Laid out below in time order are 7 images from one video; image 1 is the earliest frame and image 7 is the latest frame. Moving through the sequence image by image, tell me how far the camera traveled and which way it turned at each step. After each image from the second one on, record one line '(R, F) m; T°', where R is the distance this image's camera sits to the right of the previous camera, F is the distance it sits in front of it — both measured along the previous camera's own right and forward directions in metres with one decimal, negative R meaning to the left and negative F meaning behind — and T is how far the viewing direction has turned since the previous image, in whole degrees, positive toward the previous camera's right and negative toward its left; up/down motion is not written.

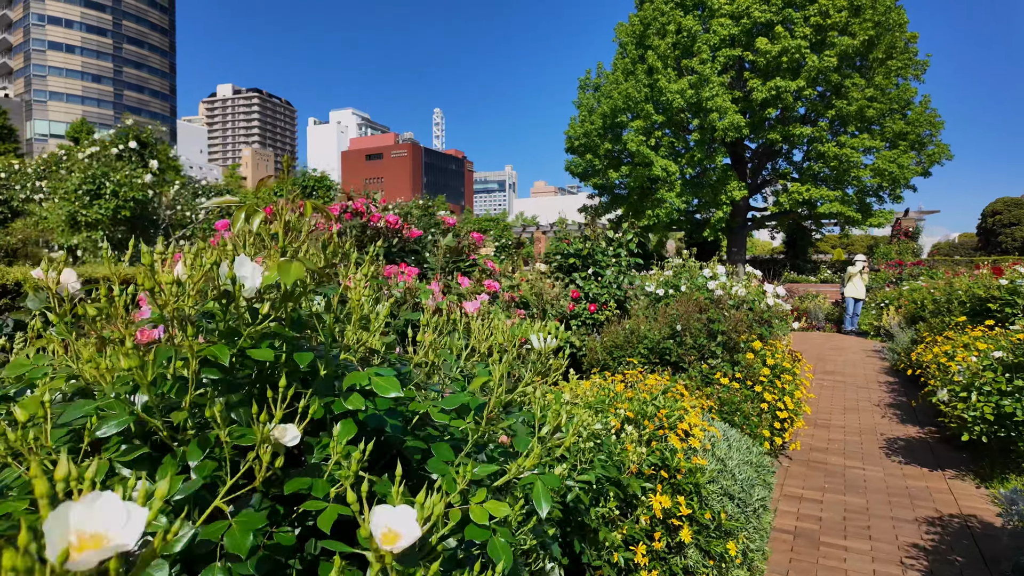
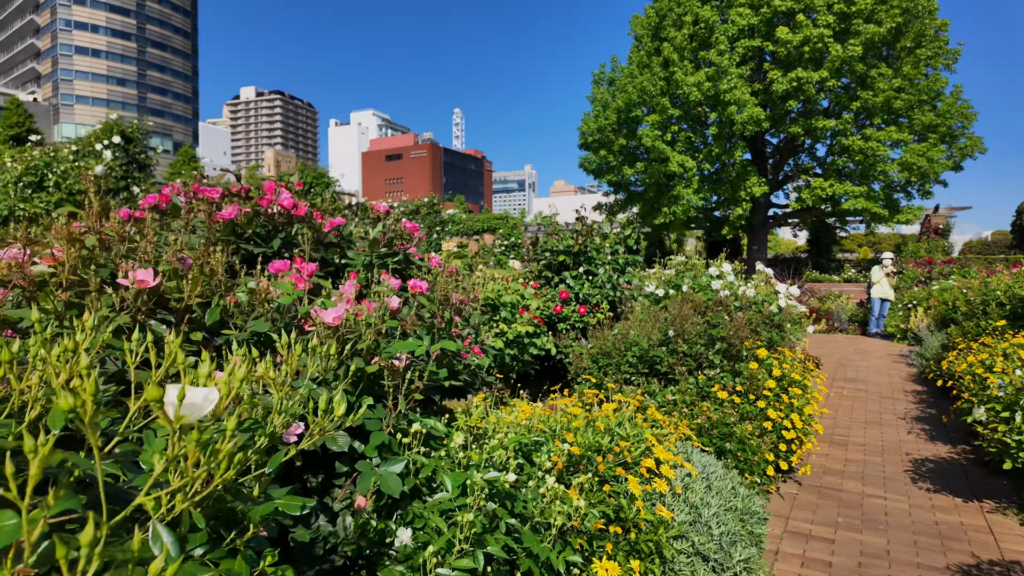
(+0.5, +0.6) m; -2°
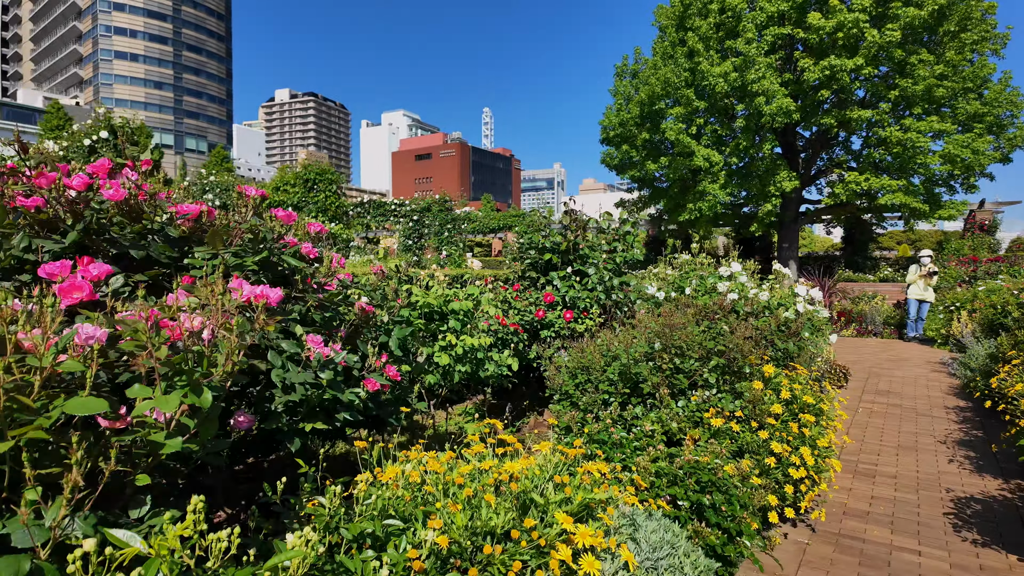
(+0.5, +0.7) m; -3°
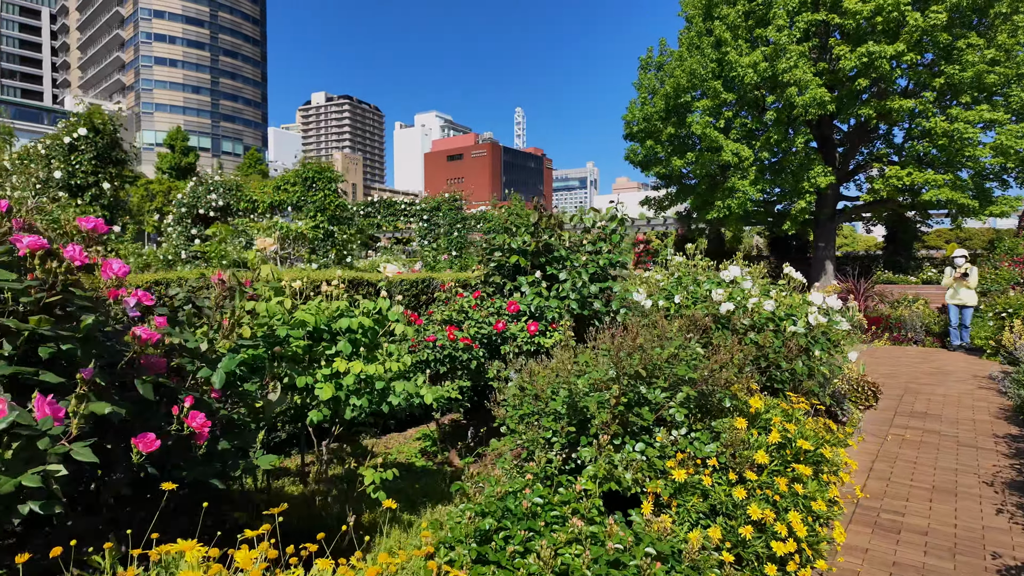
(+0.7, +0.8) m; -3°
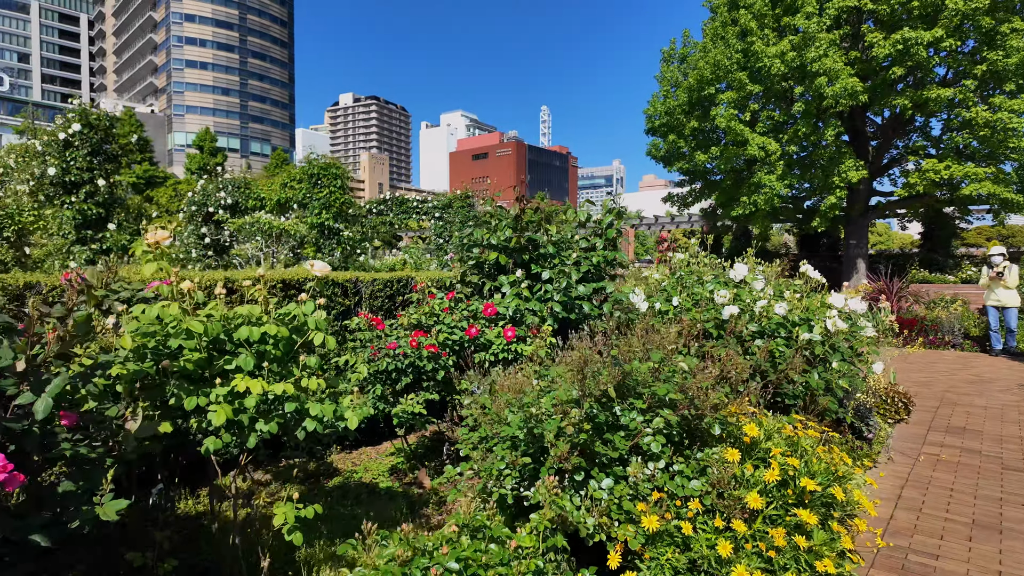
(+0.4, +0.5) m; -3°
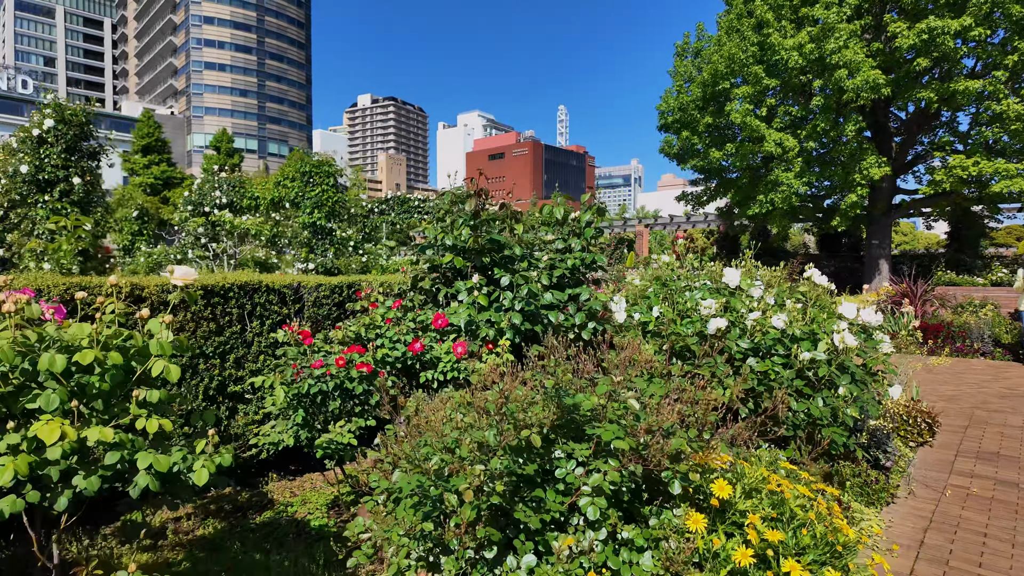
(+0.5, +0.6) m; -2°
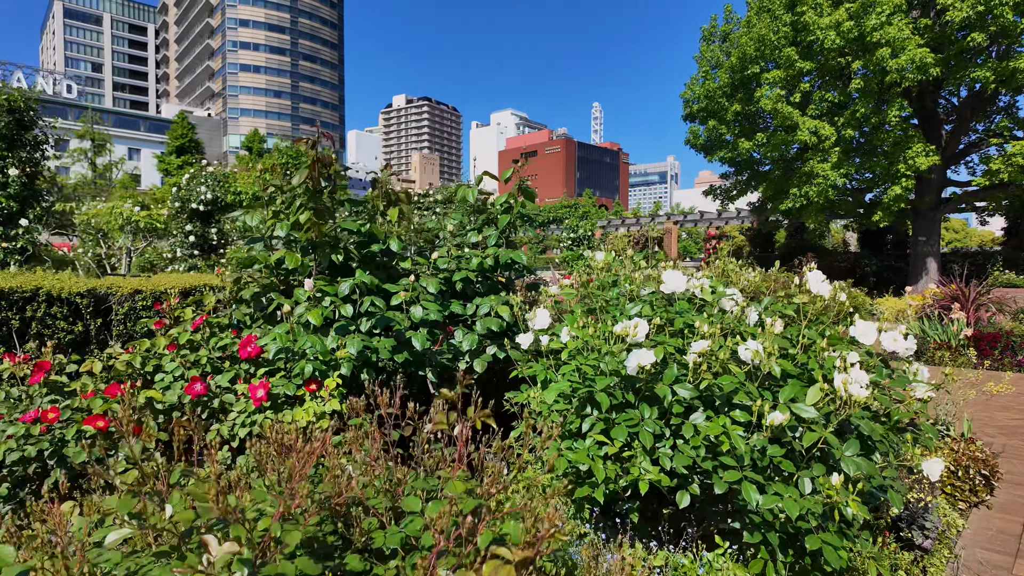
(+1.0, +1.3) m; -3°
